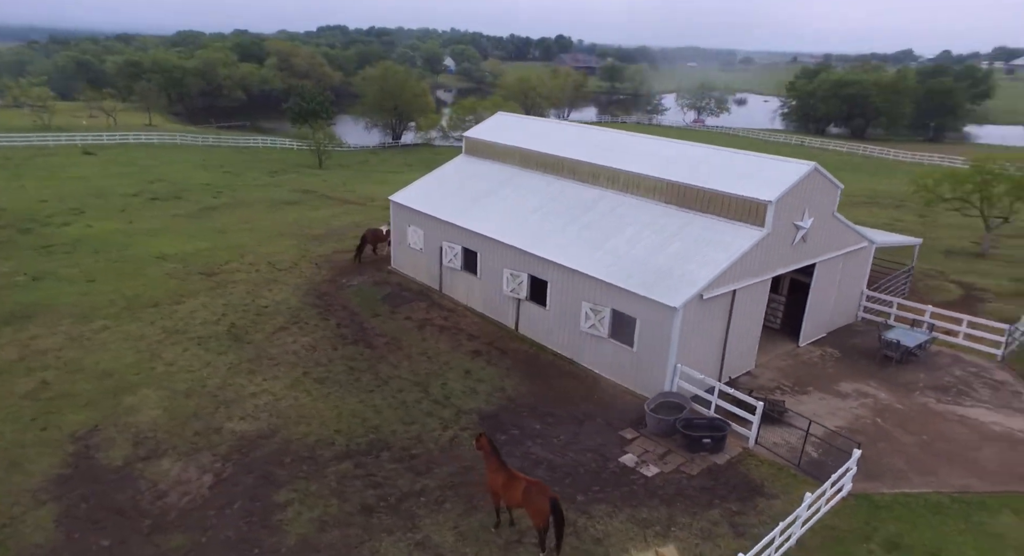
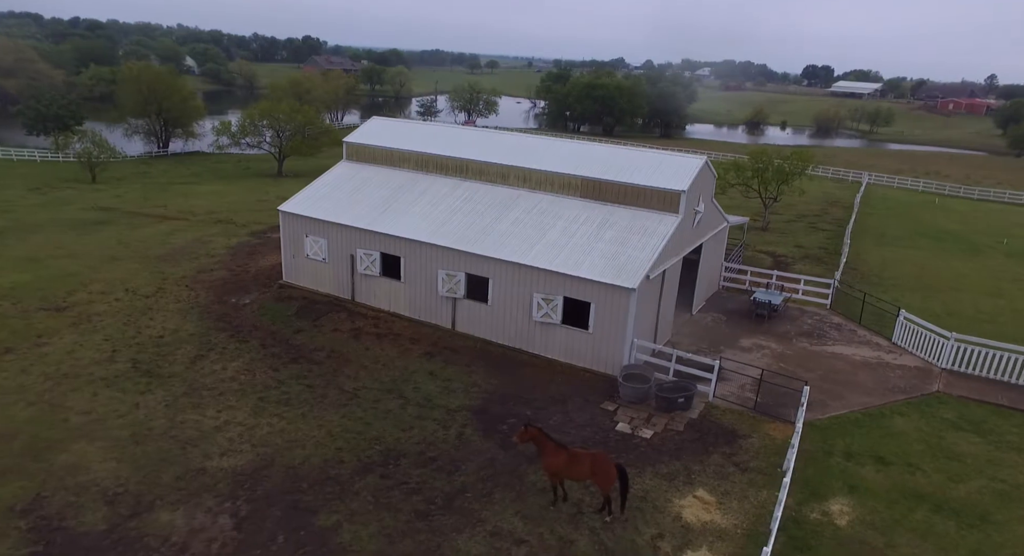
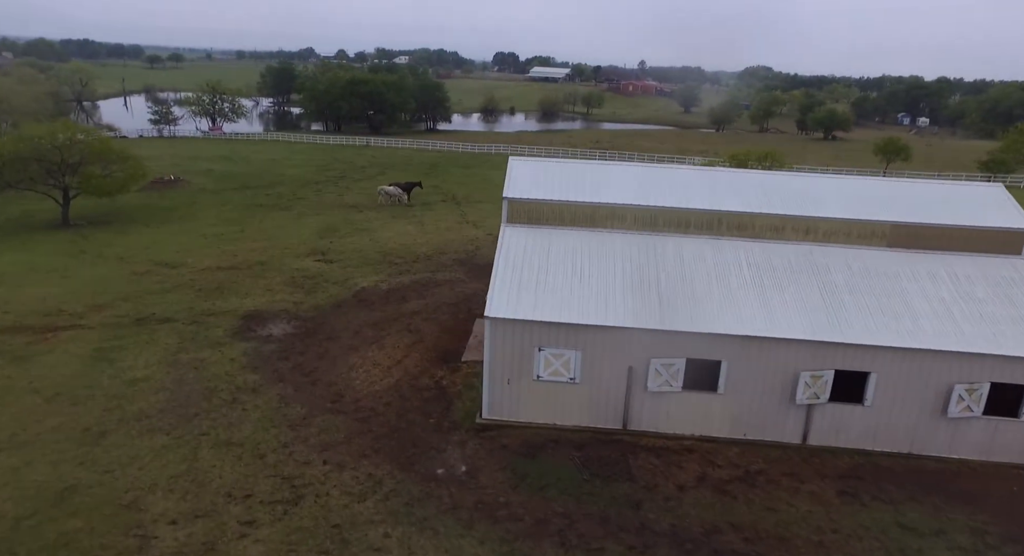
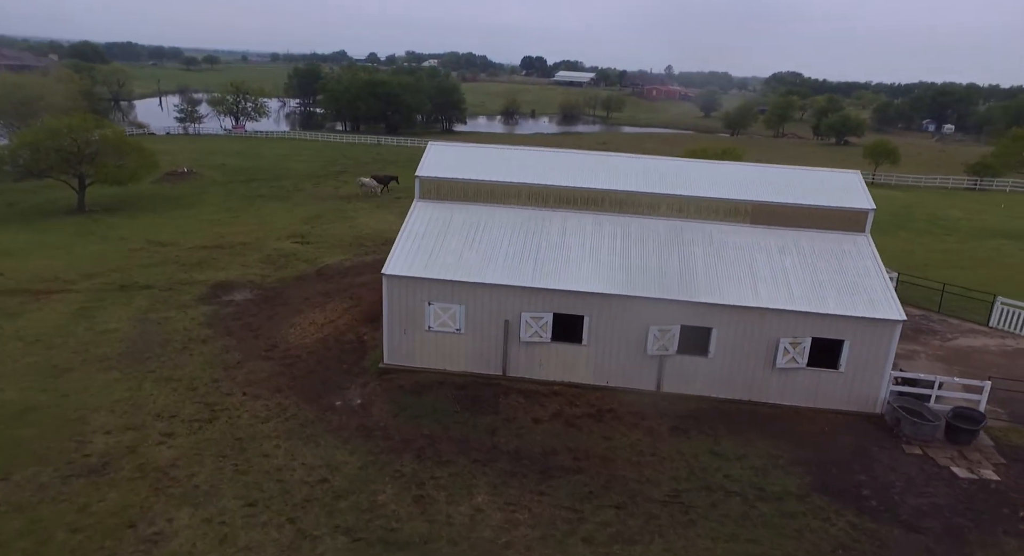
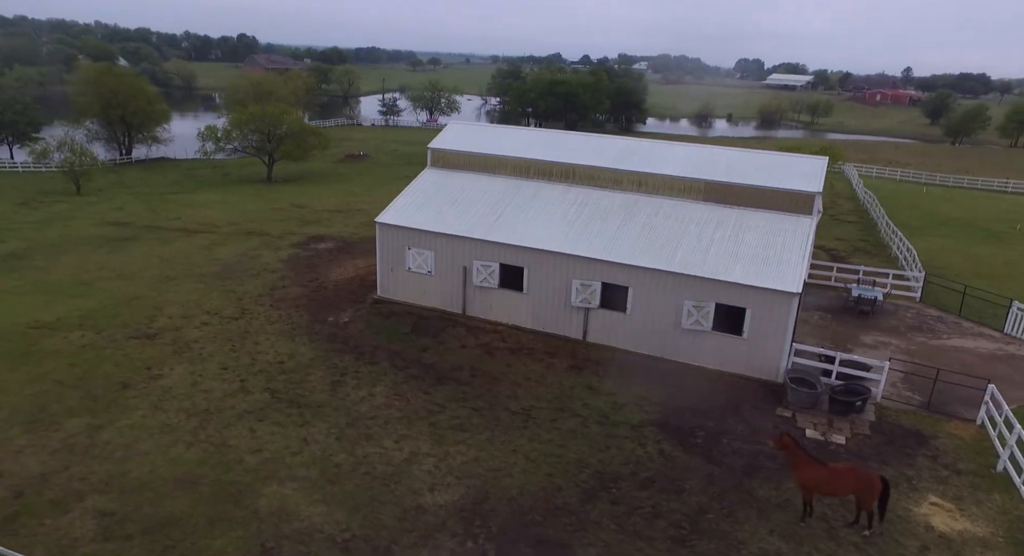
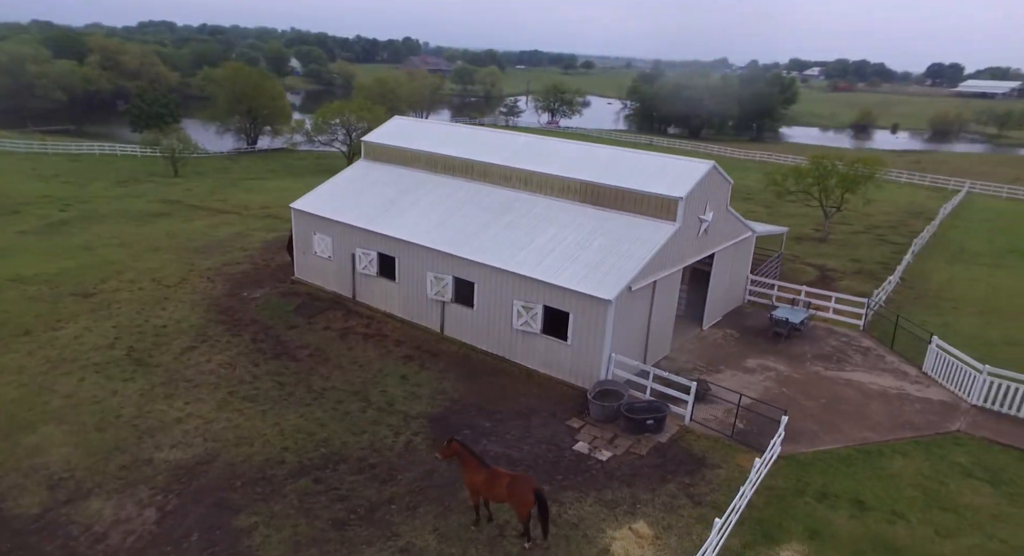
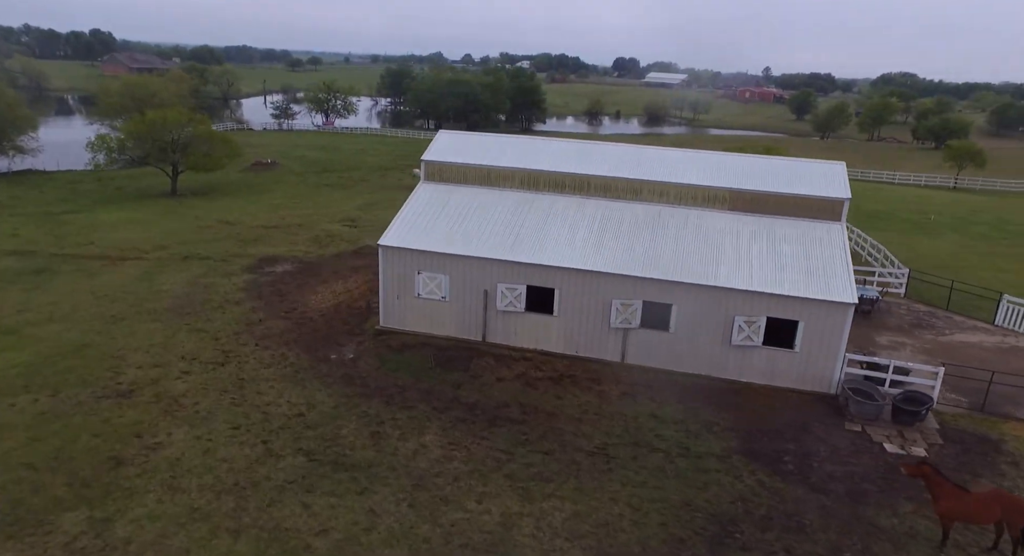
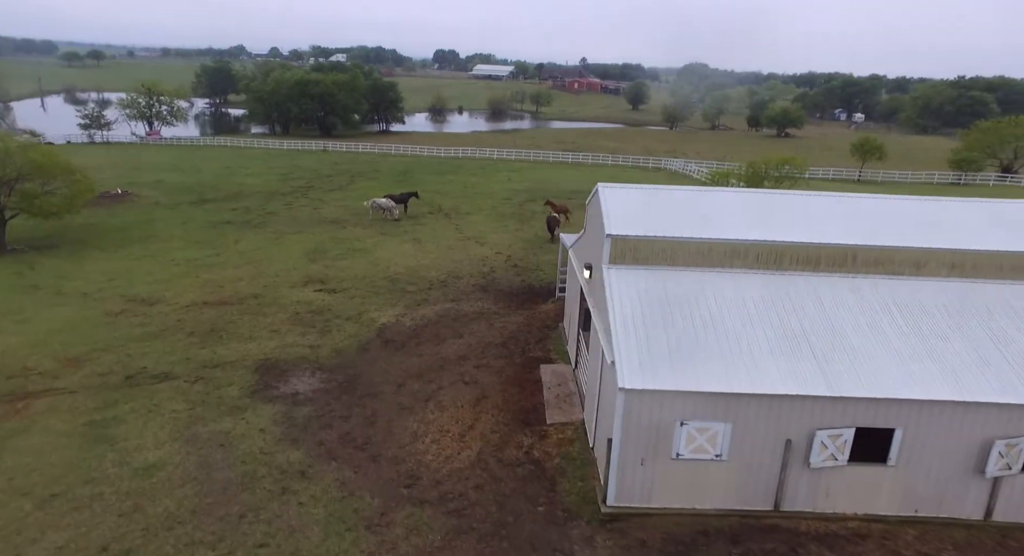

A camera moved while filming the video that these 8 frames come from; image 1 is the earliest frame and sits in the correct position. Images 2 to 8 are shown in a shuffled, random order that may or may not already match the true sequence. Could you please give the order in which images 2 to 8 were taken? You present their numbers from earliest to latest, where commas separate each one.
6, 2, 5, 7, 4, 3, 8
